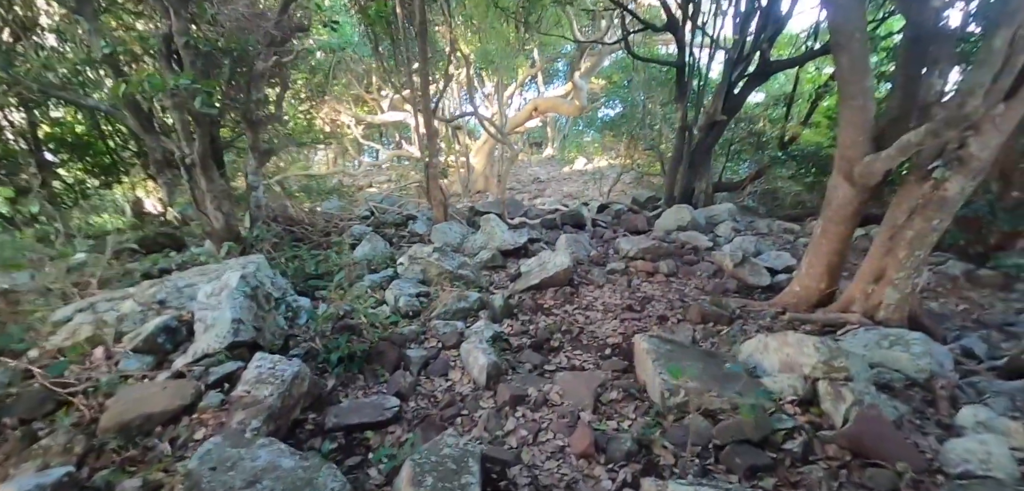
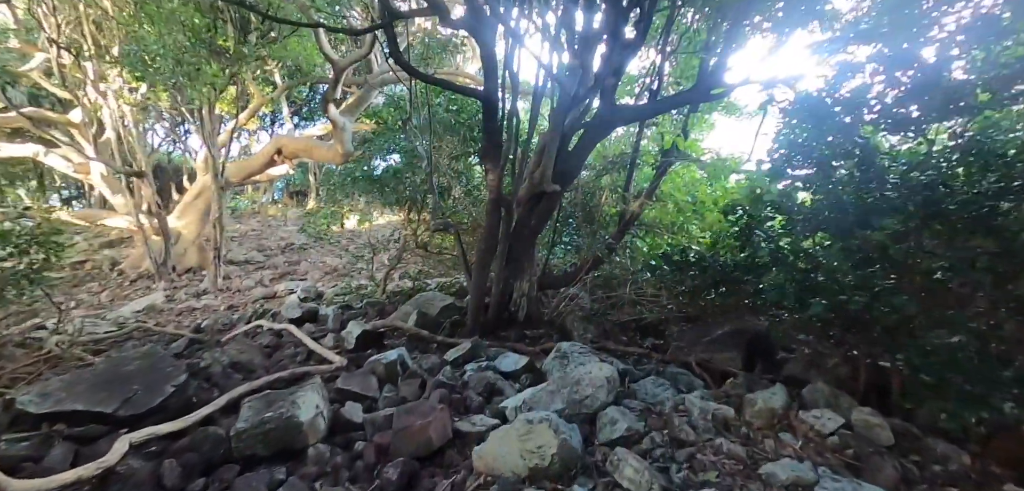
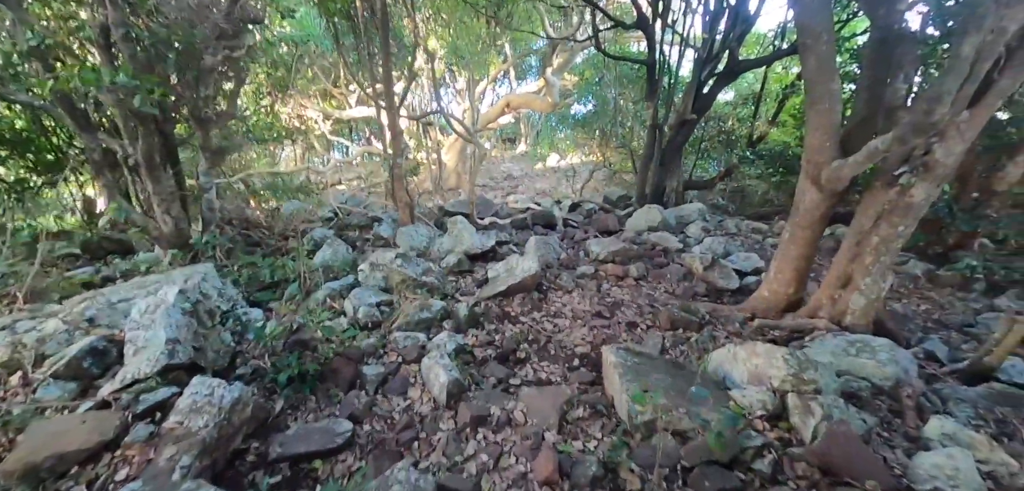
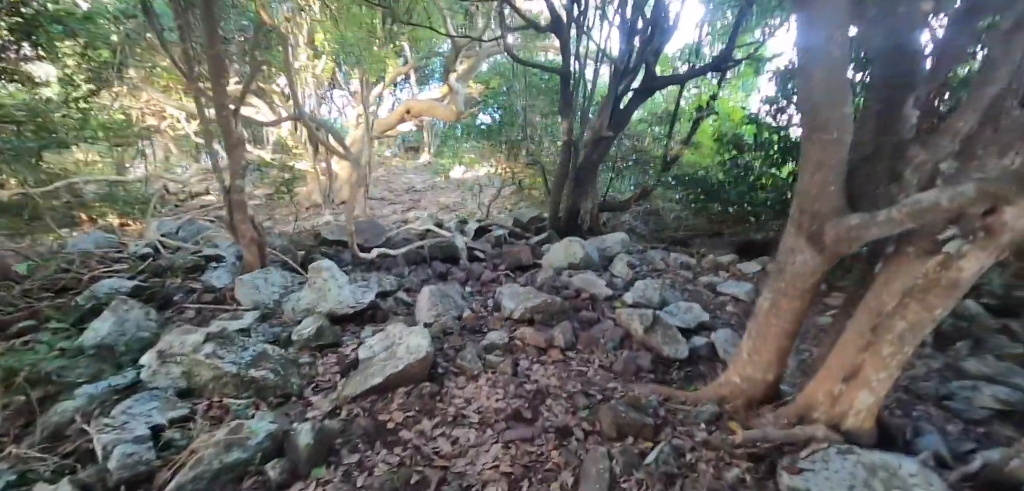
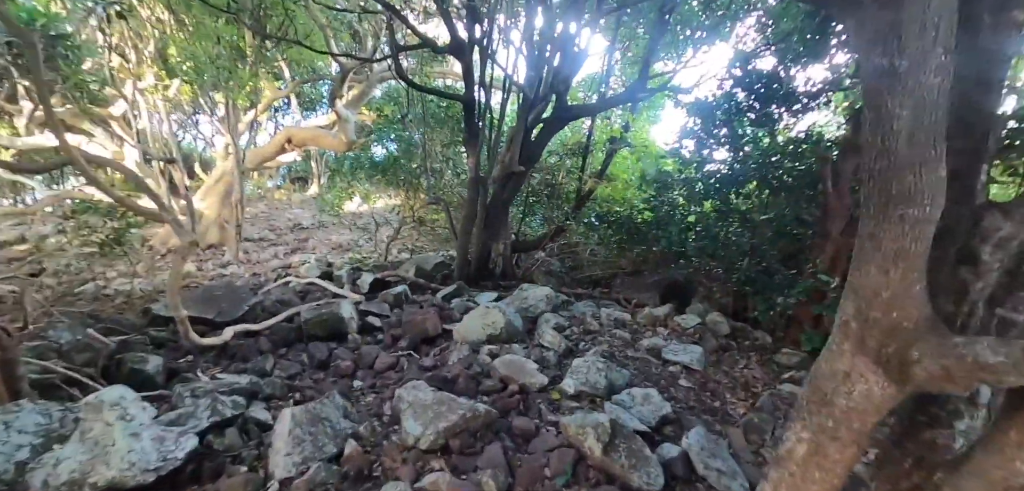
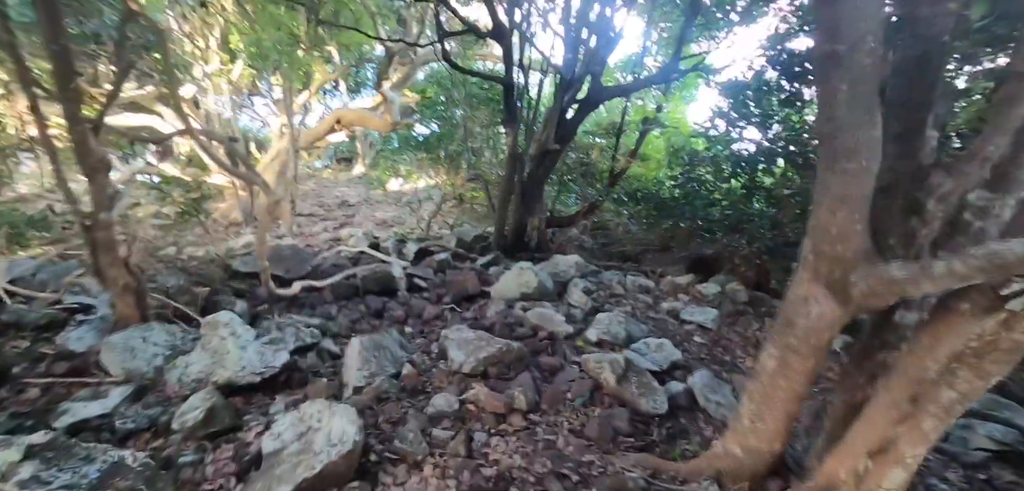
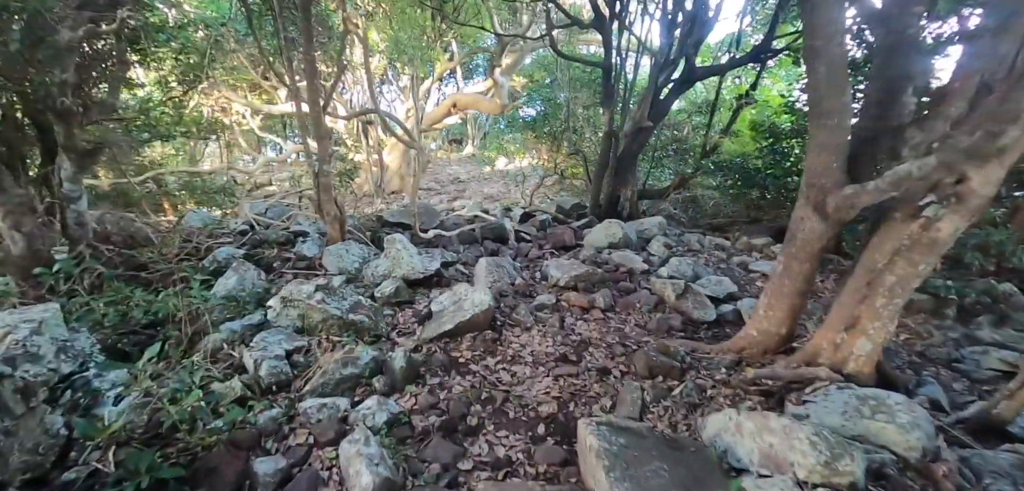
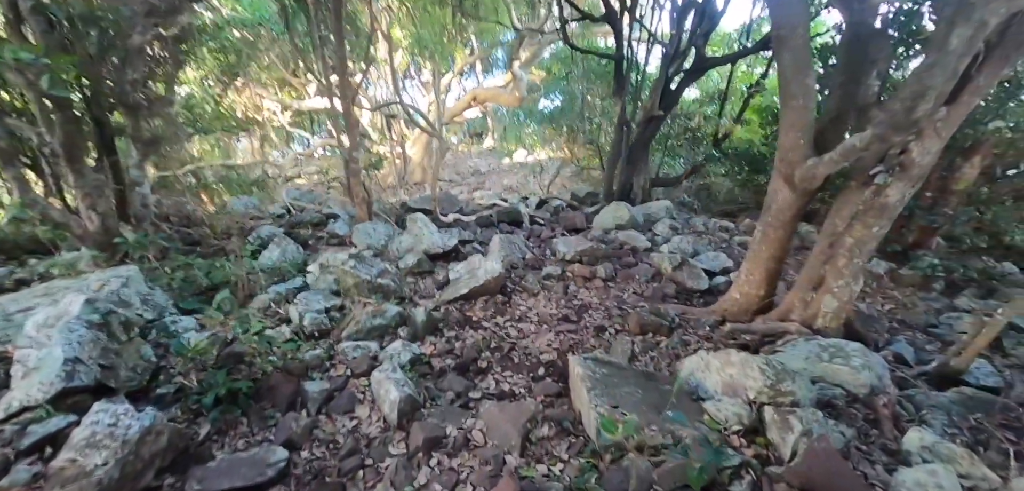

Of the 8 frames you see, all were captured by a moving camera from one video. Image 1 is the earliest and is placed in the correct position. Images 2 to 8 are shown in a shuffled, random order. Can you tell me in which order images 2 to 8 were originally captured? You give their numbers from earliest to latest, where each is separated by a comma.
3, 8, 7, 4, 6, 5, 2
